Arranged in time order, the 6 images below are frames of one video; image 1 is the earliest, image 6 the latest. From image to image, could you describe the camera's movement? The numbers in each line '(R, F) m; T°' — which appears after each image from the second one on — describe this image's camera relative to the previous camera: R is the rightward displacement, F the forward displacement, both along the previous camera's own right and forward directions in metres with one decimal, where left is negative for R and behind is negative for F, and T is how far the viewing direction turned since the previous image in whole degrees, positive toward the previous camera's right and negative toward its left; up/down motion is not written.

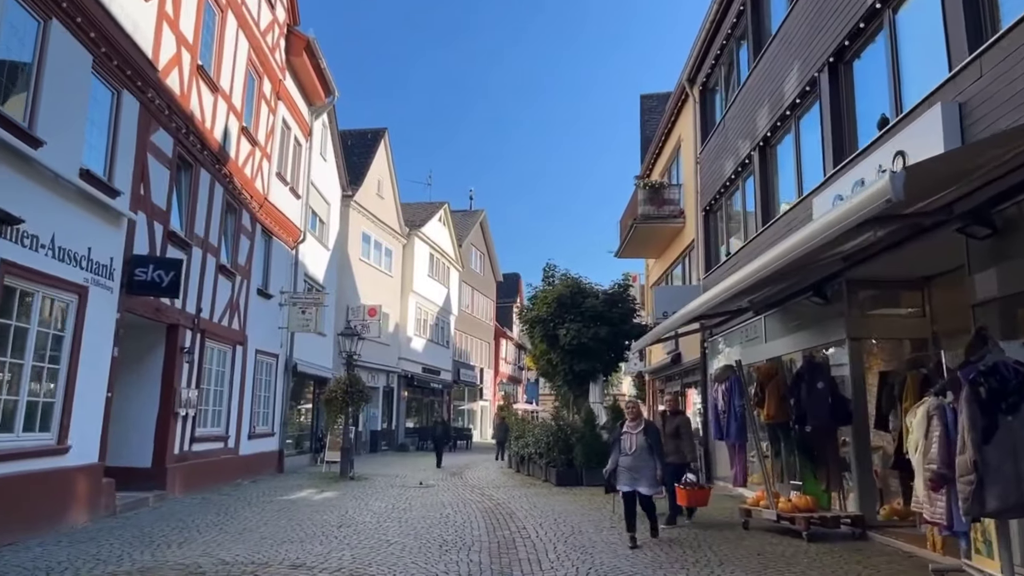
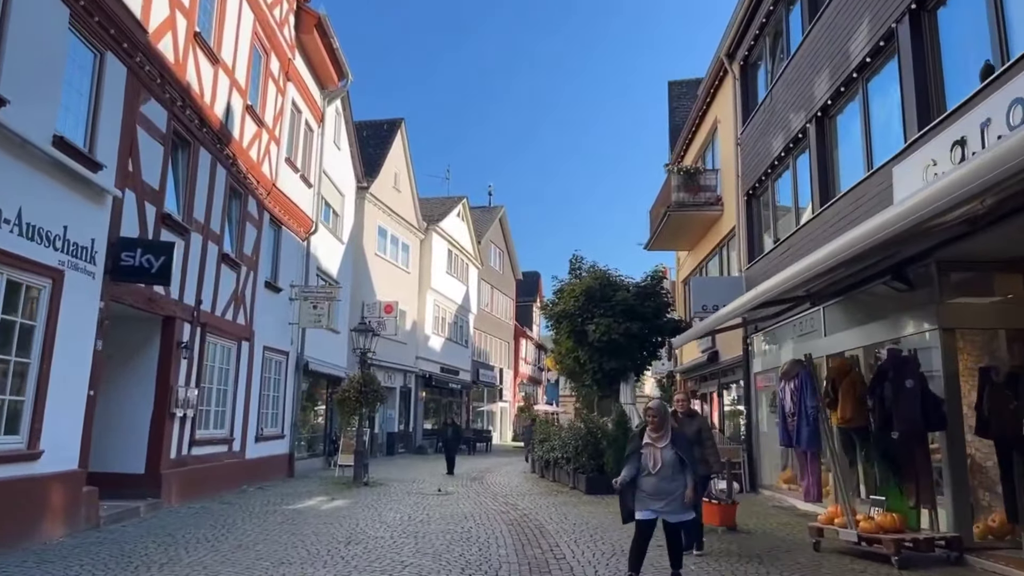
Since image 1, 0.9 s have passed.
(-0.2, +1.3) m; -1°
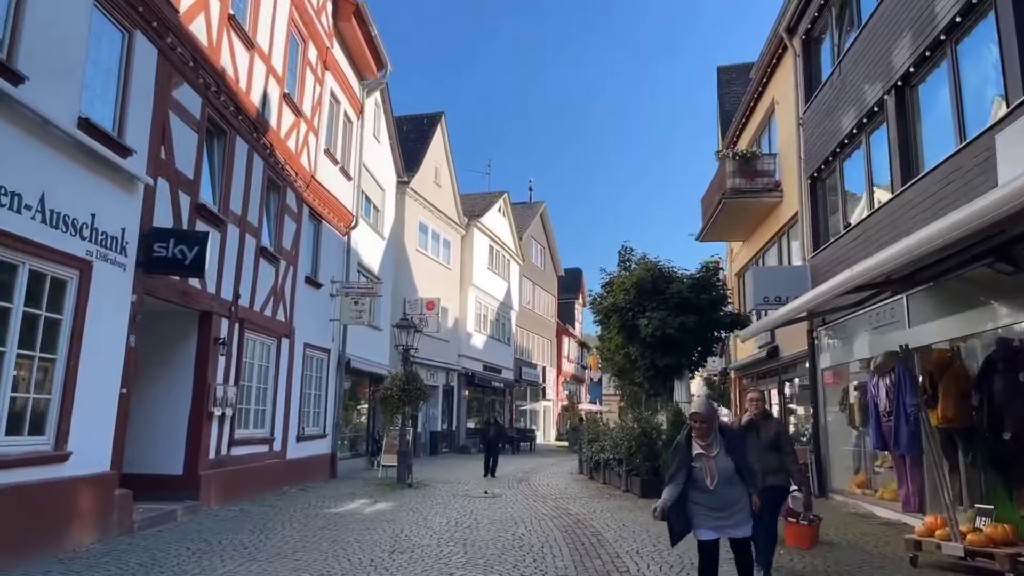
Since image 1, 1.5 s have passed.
(-0.2, +0.7) m; -3°
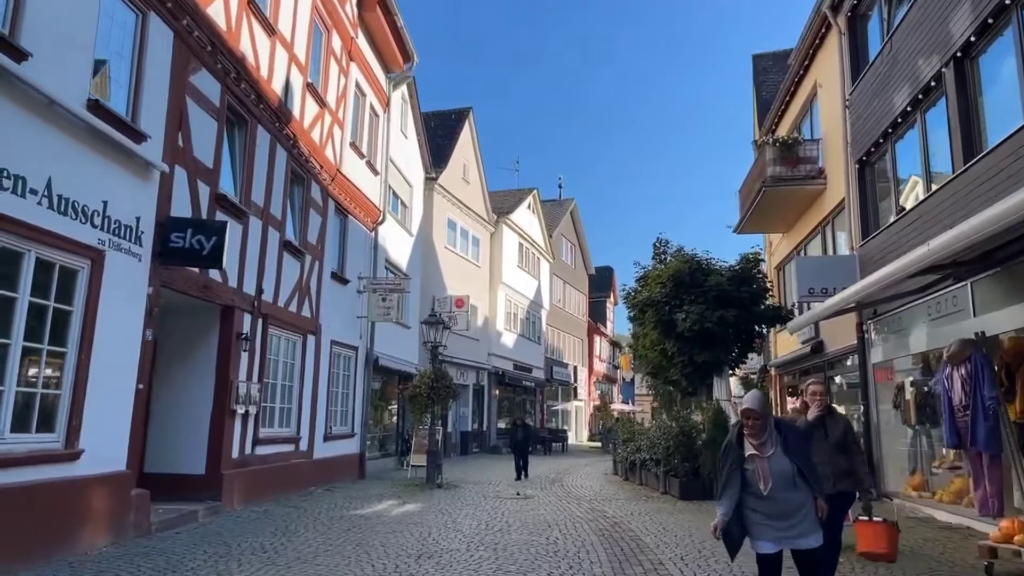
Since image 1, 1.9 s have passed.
(0.0, +0.5) m; -2°
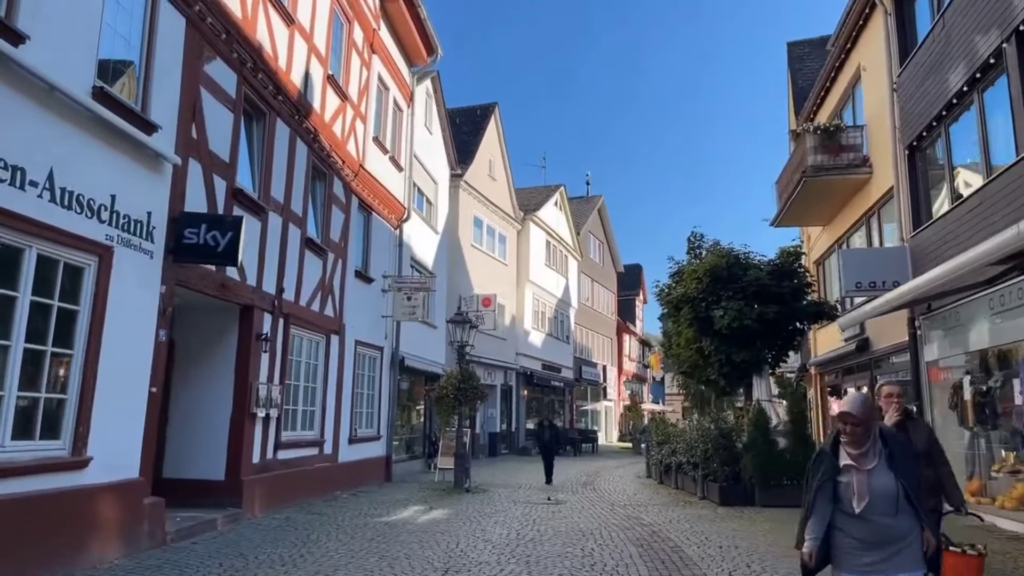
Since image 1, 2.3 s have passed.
(0.0, +0.5) m; -2°
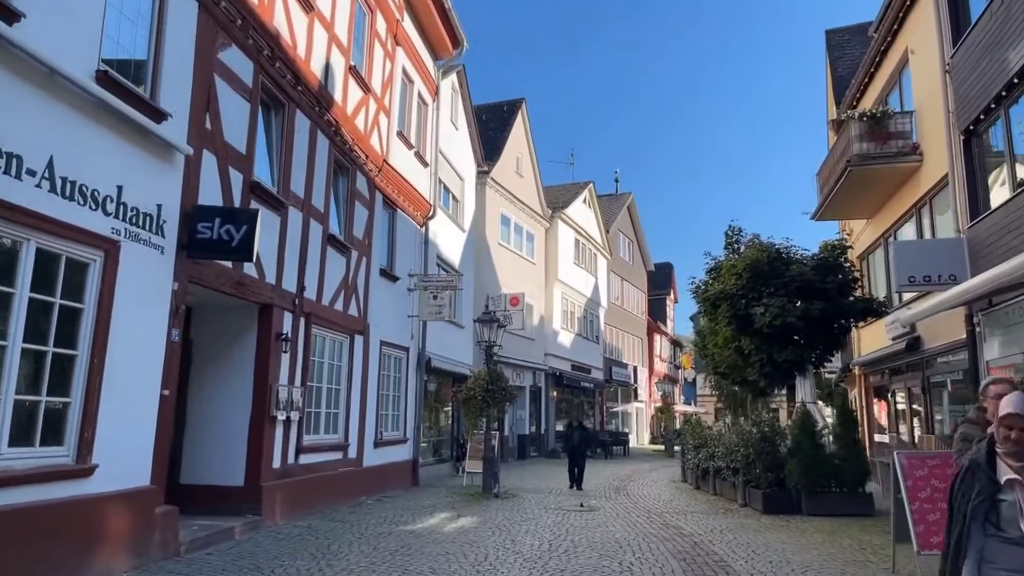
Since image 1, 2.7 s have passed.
(0.0, +0.6) m; -2°
